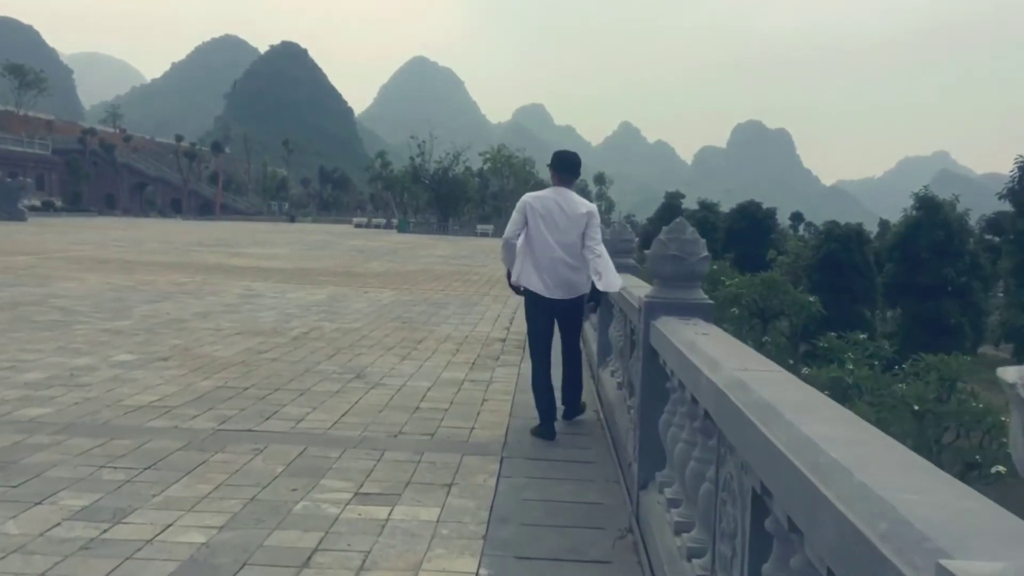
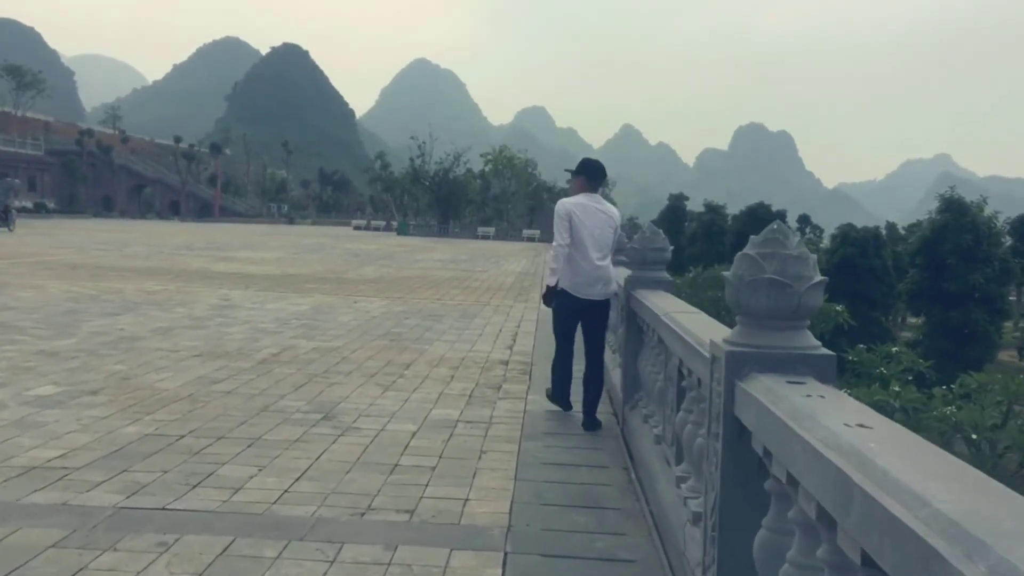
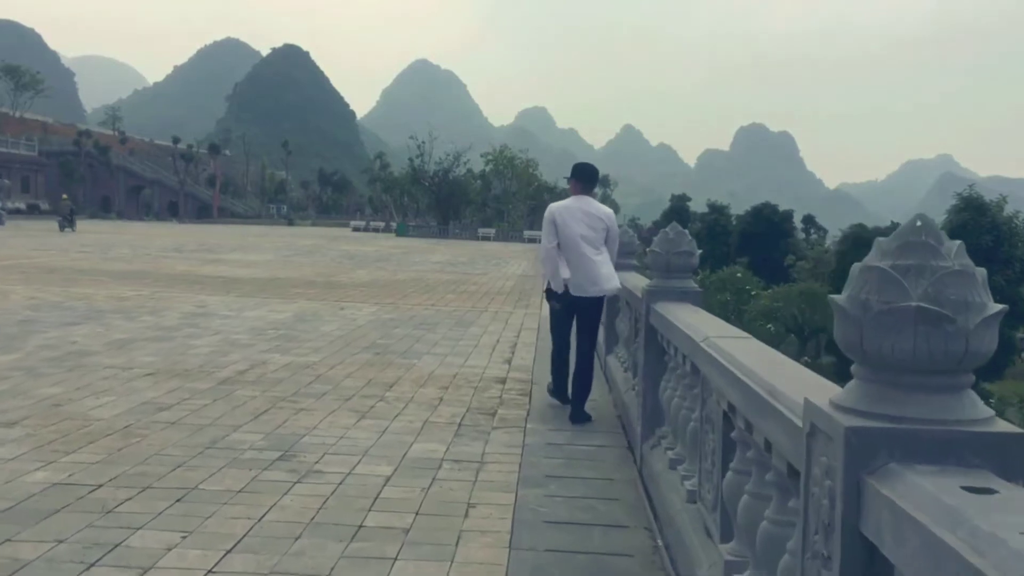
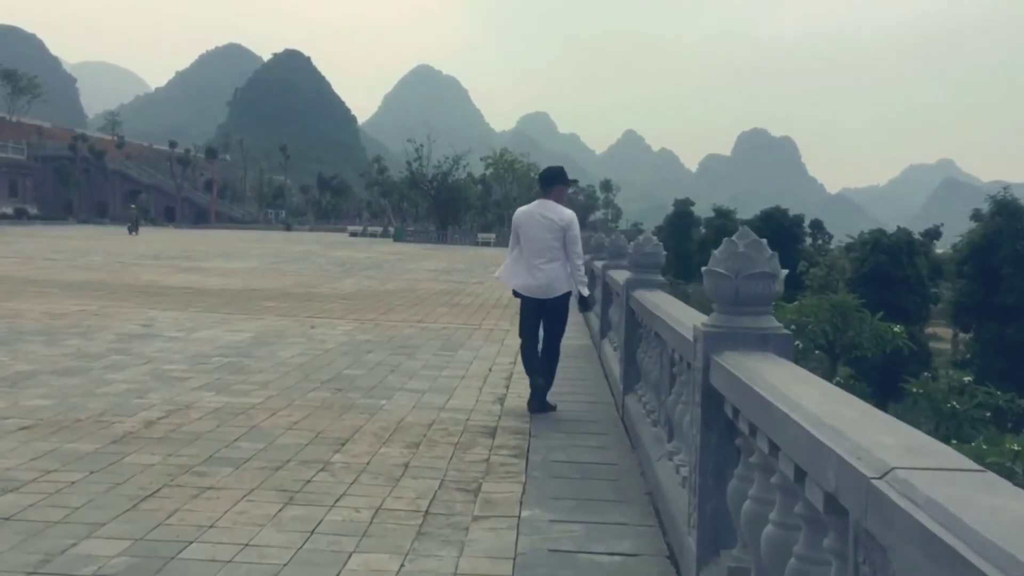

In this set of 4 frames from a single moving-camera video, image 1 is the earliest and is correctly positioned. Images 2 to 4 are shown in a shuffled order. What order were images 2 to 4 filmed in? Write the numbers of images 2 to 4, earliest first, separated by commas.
2, 3, 4
